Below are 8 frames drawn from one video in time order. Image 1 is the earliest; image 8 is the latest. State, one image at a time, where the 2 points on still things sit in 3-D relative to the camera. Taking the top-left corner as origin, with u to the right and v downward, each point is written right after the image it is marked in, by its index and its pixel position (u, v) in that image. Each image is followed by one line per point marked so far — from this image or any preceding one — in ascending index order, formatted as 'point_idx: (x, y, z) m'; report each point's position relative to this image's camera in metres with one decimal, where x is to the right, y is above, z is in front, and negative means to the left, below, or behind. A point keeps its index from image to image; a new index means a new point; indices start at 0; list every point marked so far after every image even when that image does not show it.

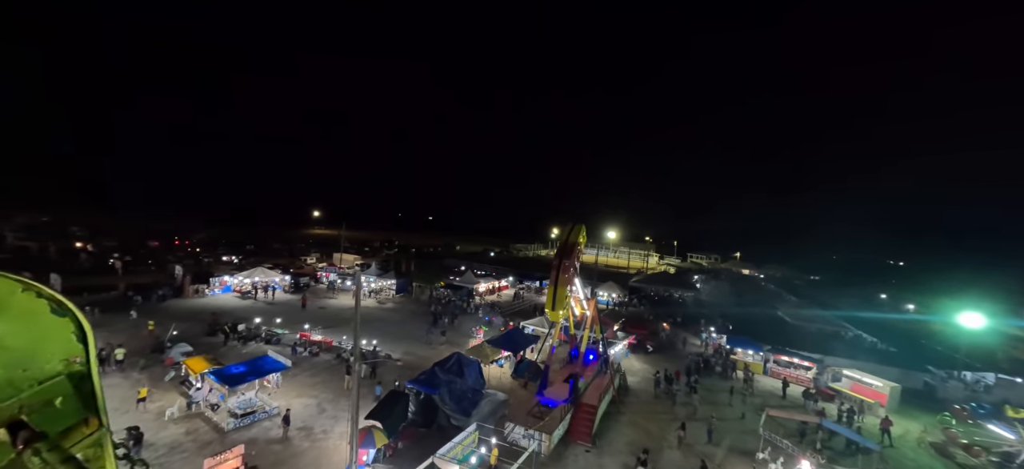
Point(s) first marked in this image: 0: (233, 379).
0: (-10.1, -4.0, +14.7) m
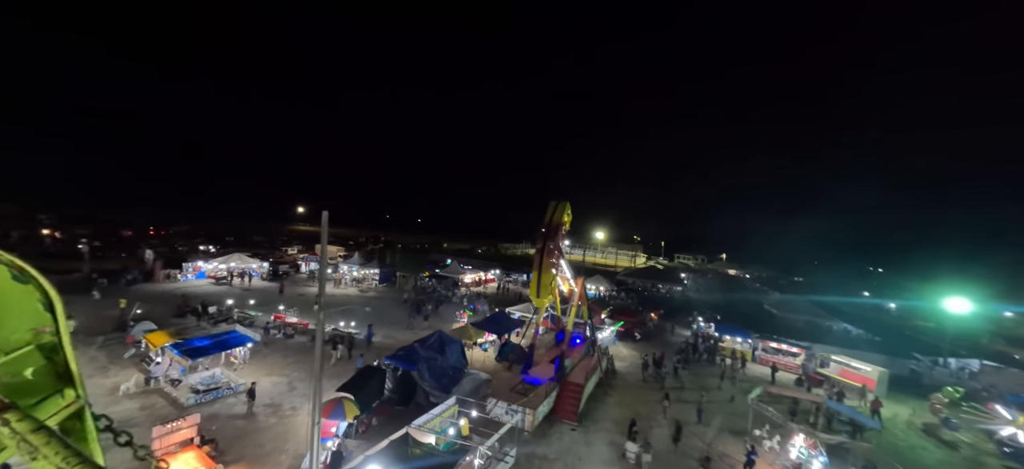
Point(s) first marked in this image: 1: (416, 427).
0: (-12.6, -4.7, +14.8) m
1: (-3.3, -6.6, +12.7) m
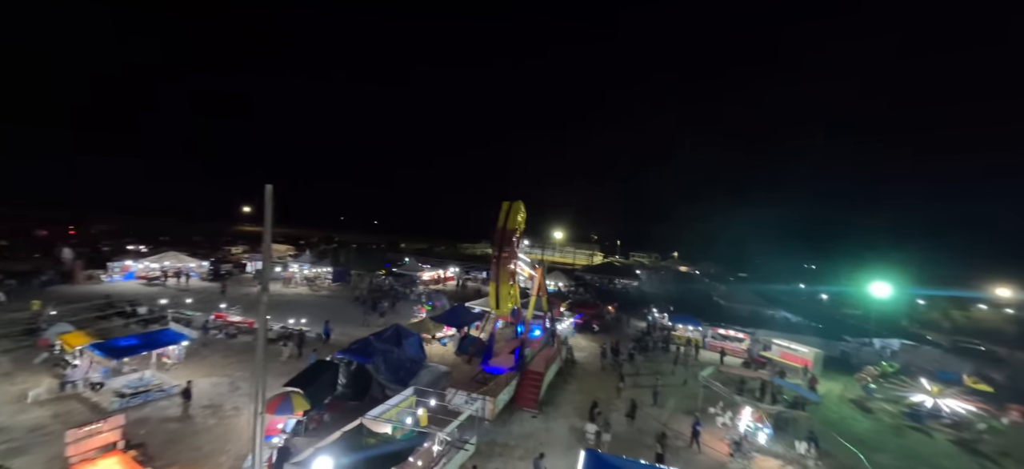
0: (-14.1, -4.3, +13.4) m
1: (-4.6, -6.1, +12.2) m
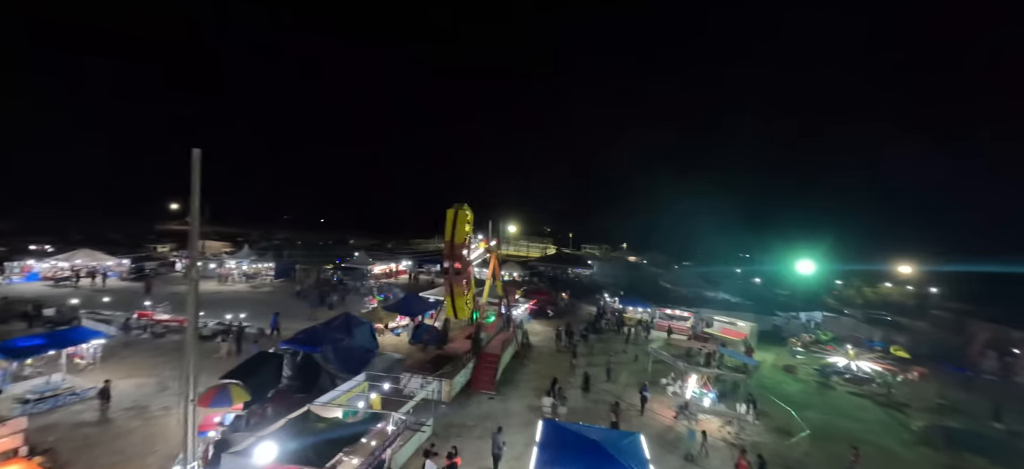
0: (-15.6, -3.8, +11.8) m
1: (-6.0, -5.3, +11.7) m
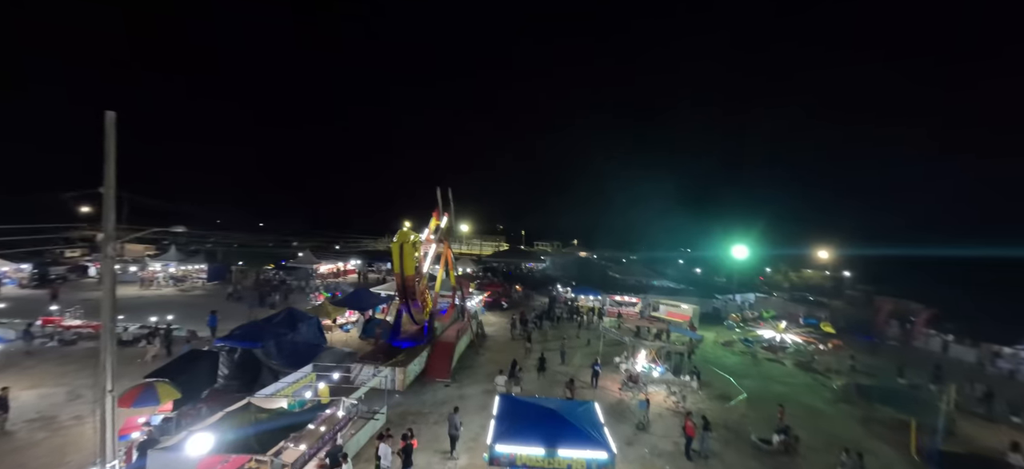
0: (-17.0, -3.5, +10.1) m
1: (-7.4, -4.8, +11.0) m
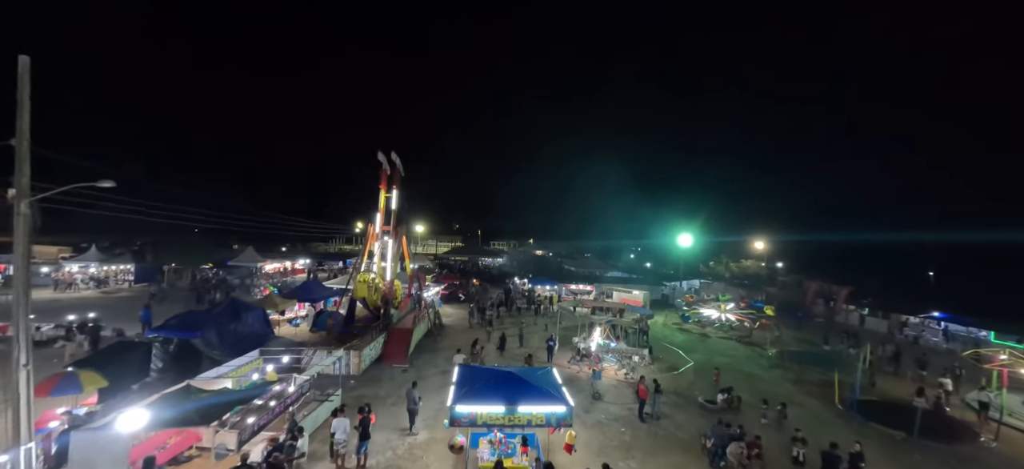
0: (-18.0, -2.8, +8.4) m
1: (-8.5, -4.1, +10.3) m
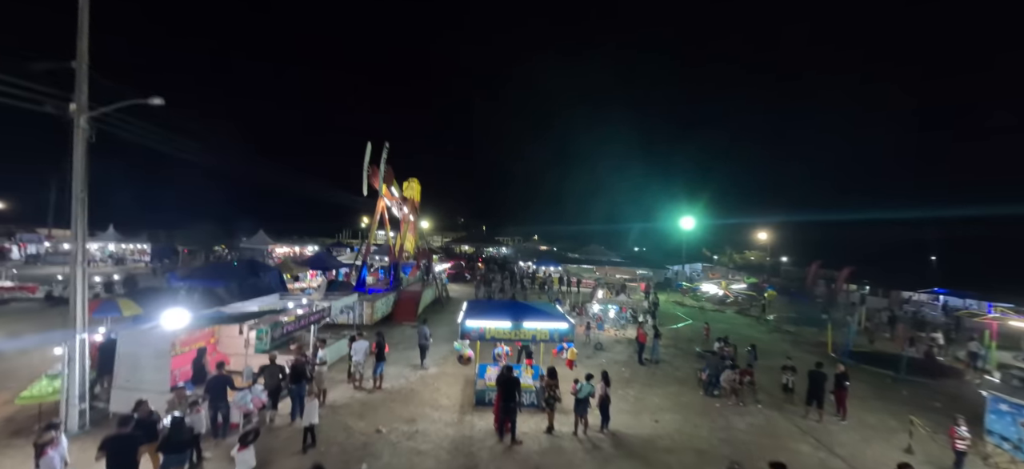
0: (-17.8, -1.1, +9.2) m
1: (-8.4, -2.3, +11.1) m
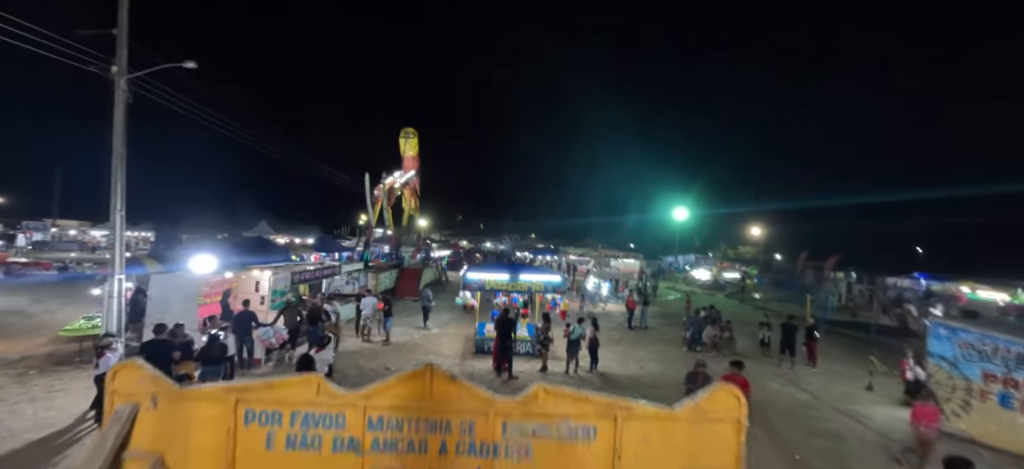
0: (-17.9, +0.1, +10.0) m
1: (-8.4, -1.2, +11.9) m
